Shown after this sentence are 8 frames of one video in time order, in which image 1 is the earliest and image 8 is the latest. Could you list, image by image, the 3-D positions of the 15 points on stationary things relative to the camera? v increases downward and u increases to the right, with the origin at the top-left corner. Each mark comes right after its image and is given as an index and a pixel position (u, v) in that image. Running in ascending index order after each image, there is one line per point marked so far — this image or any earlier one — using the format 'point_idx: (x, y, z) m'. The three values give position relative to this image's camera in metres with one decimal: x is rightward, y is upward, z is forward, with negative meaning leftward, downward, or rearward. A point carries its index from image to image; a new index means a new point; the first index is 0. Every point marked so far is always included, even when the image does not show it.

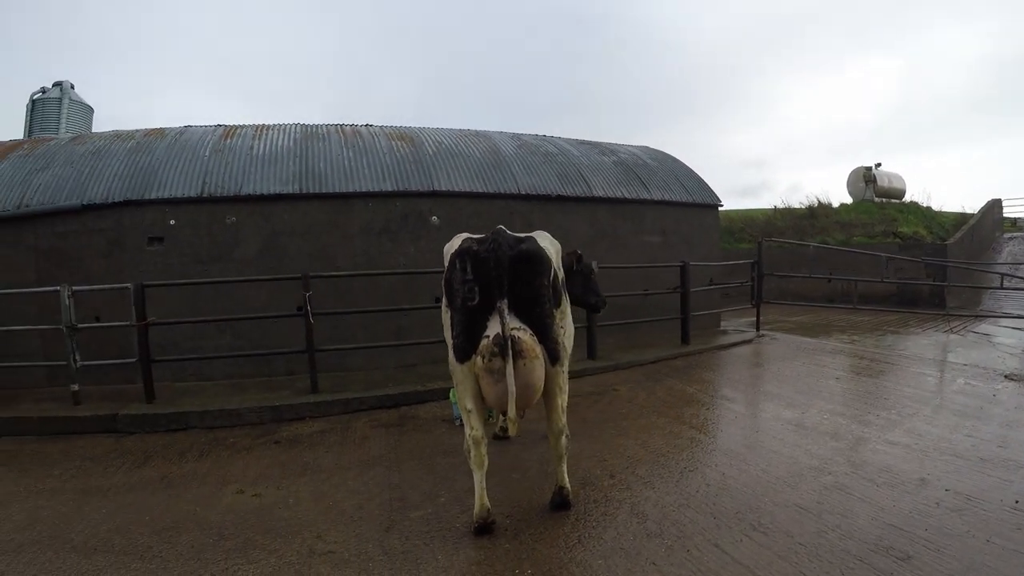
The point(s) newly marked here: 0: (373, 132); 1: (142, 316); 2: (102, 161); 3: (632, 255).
0: (-1.8, +2.1, +7.4) m
1: (-3.1, -0.2, +4.7) m
2: (-4.2, +1.3, +5.5) m
3: (+1.6, +0.4, +7.5) m
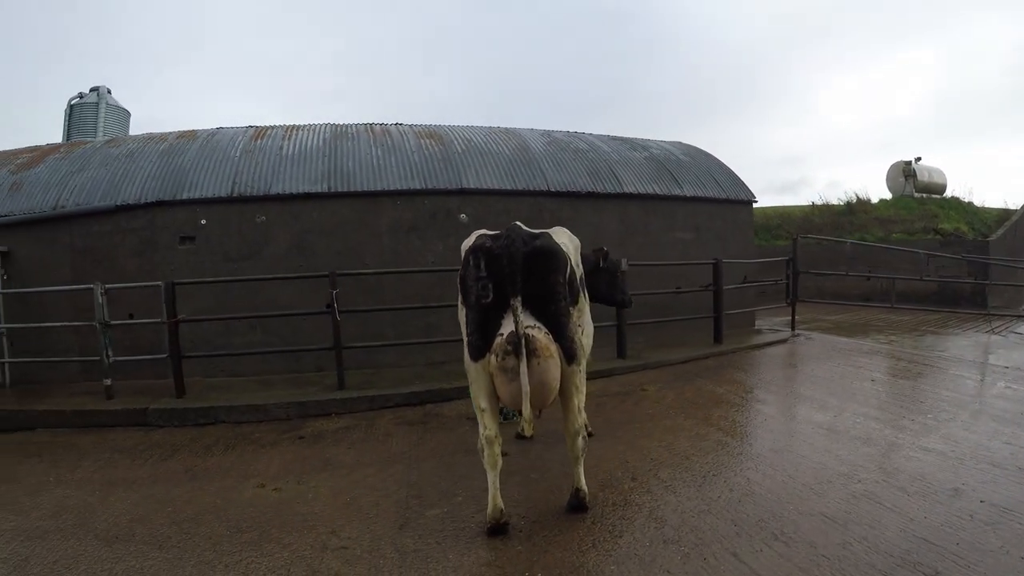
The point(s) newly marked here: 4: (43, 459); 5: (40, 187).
0: (-1.5, +2.2, +7.4) m
1: (-2.9, -0.2, +4.8) m
2: (-3.9, +1.3, +5.7) m
3: (+2.0, +0.5, +7.4) m
4: (-3.3, -1.2, +3.8) m
5: (-4.9, +1.0, +5.3) m
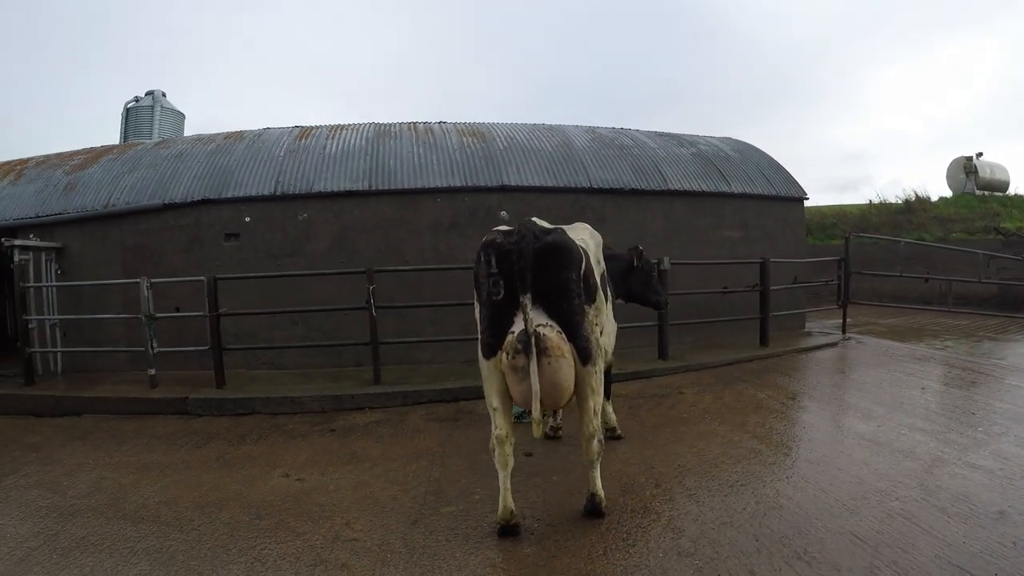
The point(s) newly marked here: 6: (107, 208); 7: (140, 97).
0: (-0.9, +2.2, +7.5) m
1: (-2.7, -0.2, +5.0) m
2: (-3.6, +1.4, +6.0) m
3: (+2.5, +0.5, +7.1) m
4: (-3.1, -1.2, +4.1) m
5: (-4.5, +1.1, +5.7) m
6: (-4.2, +0.8, +5.5) m
7: (-5.8, +3.0, +8.1) m
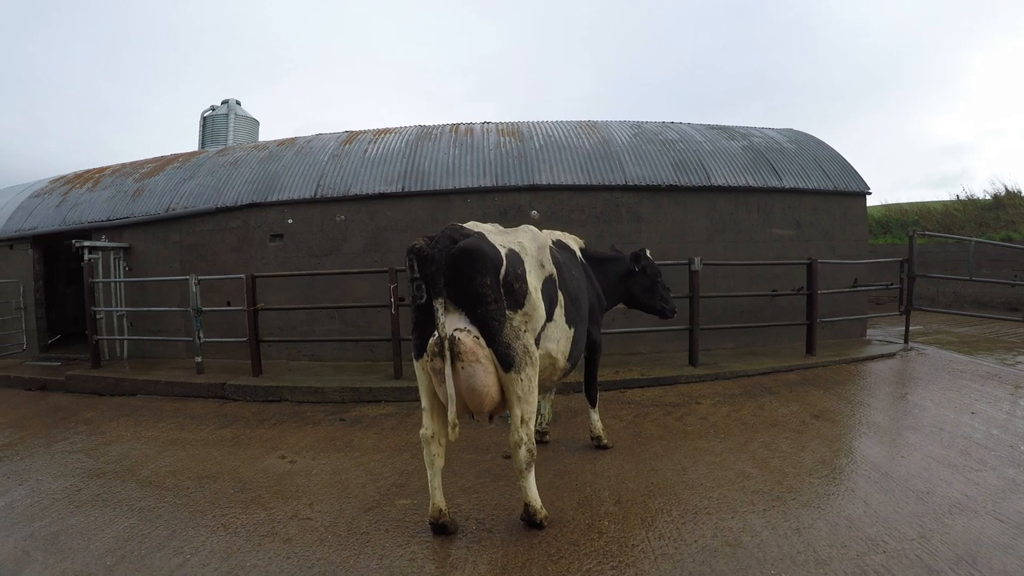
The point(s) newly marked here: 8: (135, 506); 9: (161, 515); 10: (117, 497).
0: (-0.4, +2.2, +7.6) m
1: (-2.6, -0.1, +5.5) m
2: (-3.3, +1.4, +6.6) m
3: (+2.9, +0.4, +6.5) m
4: (-3.2, -1.1, +4.7) m
5: (-4.3, +1.1, +6.5) m
6: (-3.9, +0.9, +6.3) m
7: (-5.0, +3.1, +9.1) m
8: (-2.2, -1.3, +3.2) m
9: (-2.1, -1.3, +3.2) m
10: (-2.3, -1.3, +3.3) m
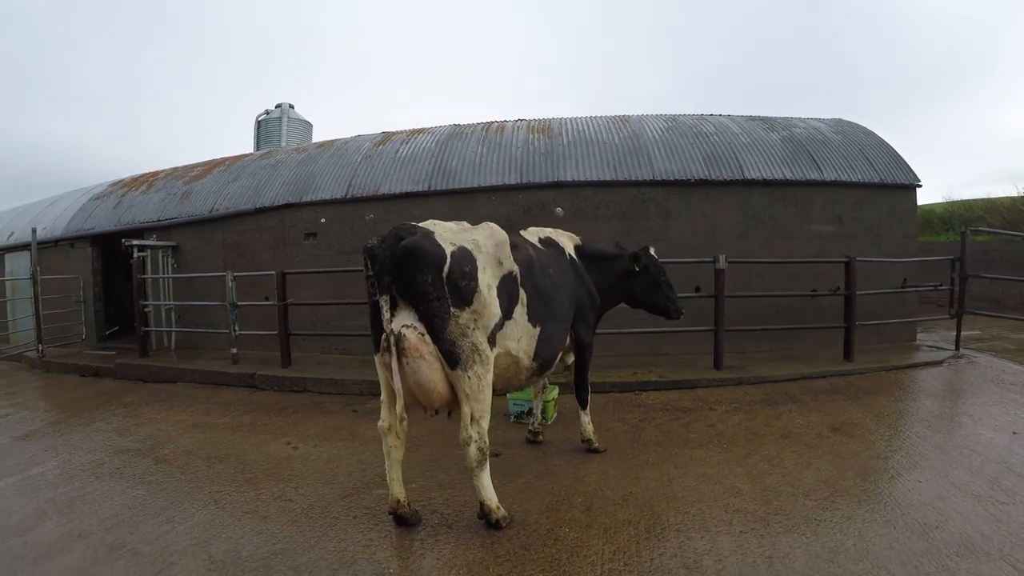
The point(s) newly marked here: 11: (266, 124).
0: (0.0, +2.2, +7.6) m
1: (-2.4, -0.1, +5.8) m
2: (-2.9, +1.5, +7.0) m
3: (+3.1, +0.4, +6.1) m
4: (-3.2, -1.1, +5.1) m
5: (-4.0, +1.2, +7.1) m
6: (-3.7, +0.9, +6.8) m
7: (-4.3, +3.1, +9.7) m
8: (-2.4, -1.2, +3.5) m
9: (-2.2, -1.3, +3.5) m
10: (-2.5, -1.2, +3.6) m
11: (-4.3, +2.9, +9.6) m
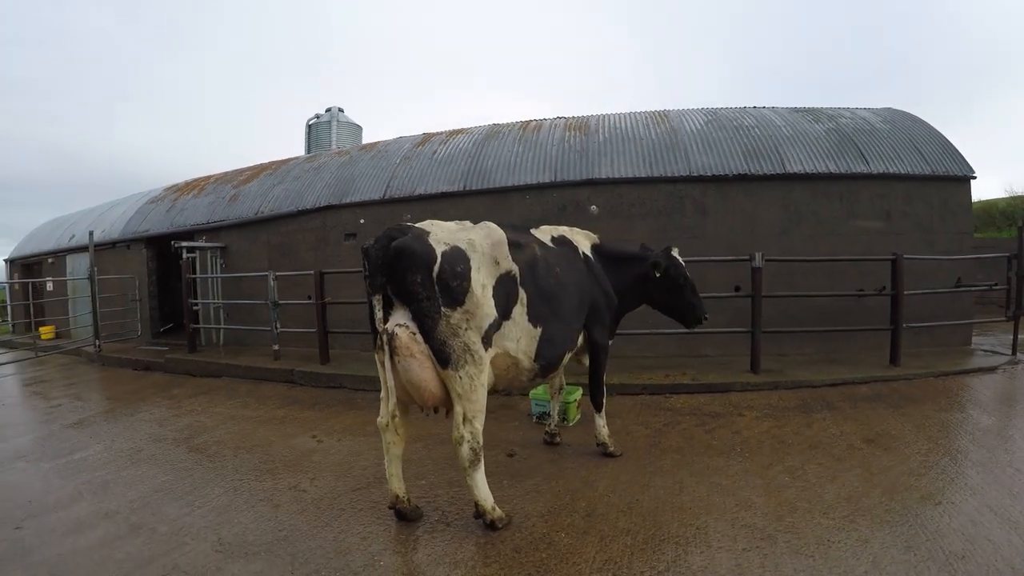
0: (+0.6, +2.2, +7.5) m
1: (-2.1, -0.1, +6.1) m
2: (-2.5, +1.5, +7.3) m
3: (+3.5, +0.4, +5.7) m
4: (-2.9, -1.1, +5.4) m
5: (-3.5, +1.2, +7.5) m
6: (-3.2, +1.0, +7.2) m
7: (-3.5, +3.2, +10.1) m
8: (-2.3, -1.2, +3.8) m
9: (-2.2, -1.3, +3.7) m
10: (-2.4, -1.2, +3.9) m
11: (-3.5, +2.9, +10.1) m
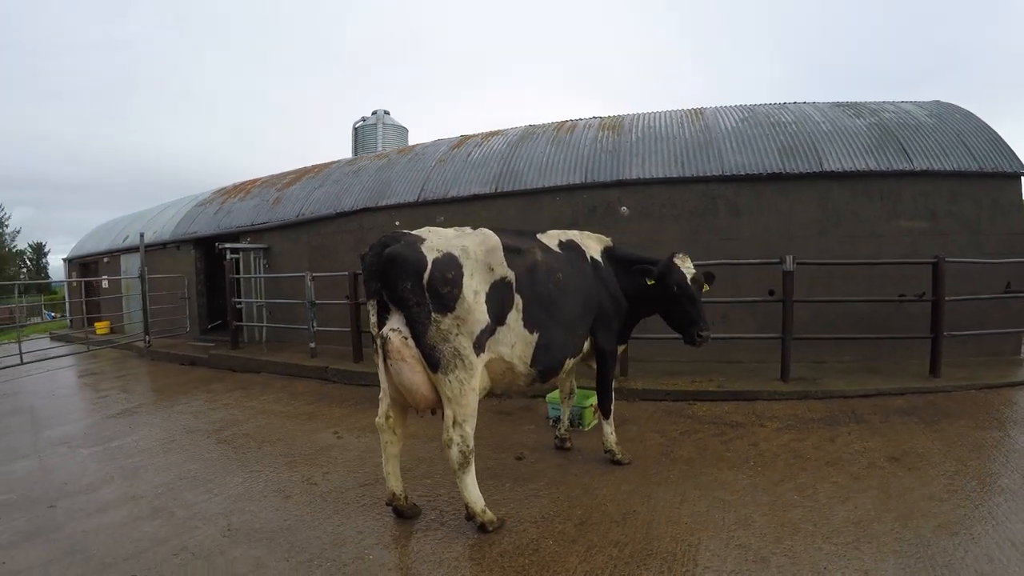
0: (+1.0, +2.2, +7.4) m
1: (-1.8, -0.1, +6.3) m
2: (-2.0, +1.5, +7.5) m
3: (+3.7, +0.4, +5.3) m
4: (-2.7, -1.0, +5.7) m
5: (-3.0, +1.2, +7.8) m
6: (-2.8, +1.0, +7.5) m
7: (-2.7, +3.2, +10.5) m
8: (-2.3, -1.2, +4.0) m
9: (-2.1, -1.3, +4.0) m
10: (-2.4, -1.2, +4.1) m
11: (-2.8, +2.9, +10.4) m
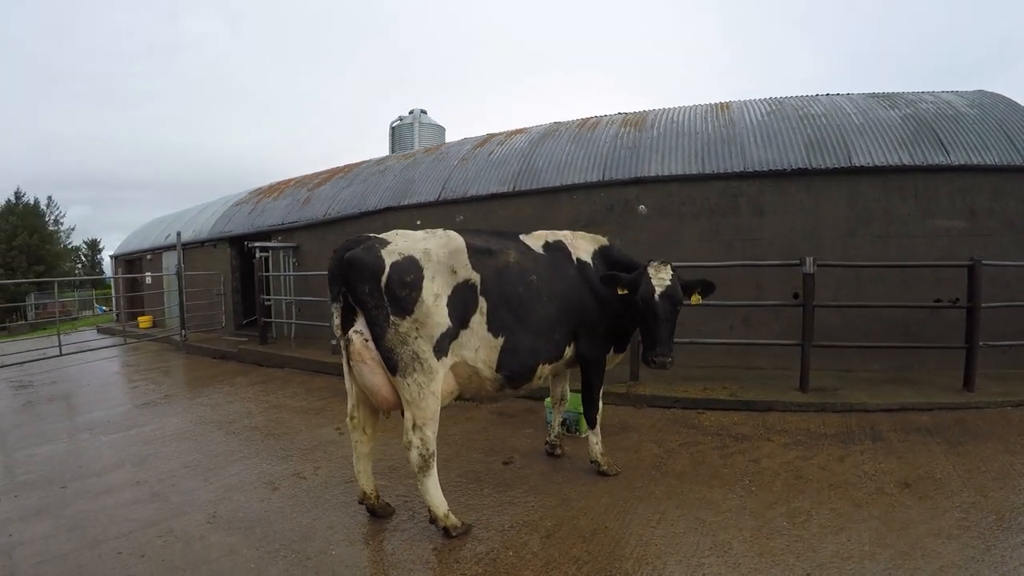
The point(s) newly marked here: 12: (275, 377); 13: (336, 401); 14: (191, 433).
0: (+1.3, +2.2, +7.2) m
1: (-1.6, -0.1, +6.4) m
2: (-1.7, +1.5, +7.7) m
3: (+3.7, +0.3, +4.9) m
4: (-2.6, -1.0, +6.0) m
5: (-2.6, +1.3, +8.1) m
6: (-2.5, +1.0, +7.7) m
7: (-2.0, +3.3, +10.7) m
8: (-2.3, -1.2, +4.2) m
9: (-2.2, -1.3, +4.2) m
10: (-2.4, -1.2, +4.4) m
11: (-2.1, +3.0, +10.6) m
12: (-2.6, -1.0, +6.3) m
13: (-1.7, -1.1, +5.5) m
14: (-2.6, -1.2, +4.5) m
